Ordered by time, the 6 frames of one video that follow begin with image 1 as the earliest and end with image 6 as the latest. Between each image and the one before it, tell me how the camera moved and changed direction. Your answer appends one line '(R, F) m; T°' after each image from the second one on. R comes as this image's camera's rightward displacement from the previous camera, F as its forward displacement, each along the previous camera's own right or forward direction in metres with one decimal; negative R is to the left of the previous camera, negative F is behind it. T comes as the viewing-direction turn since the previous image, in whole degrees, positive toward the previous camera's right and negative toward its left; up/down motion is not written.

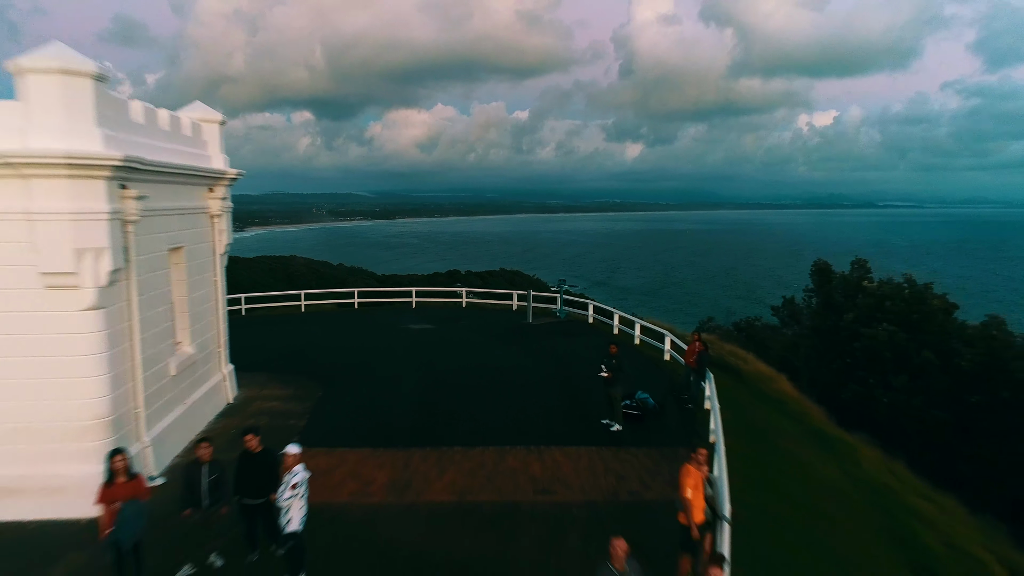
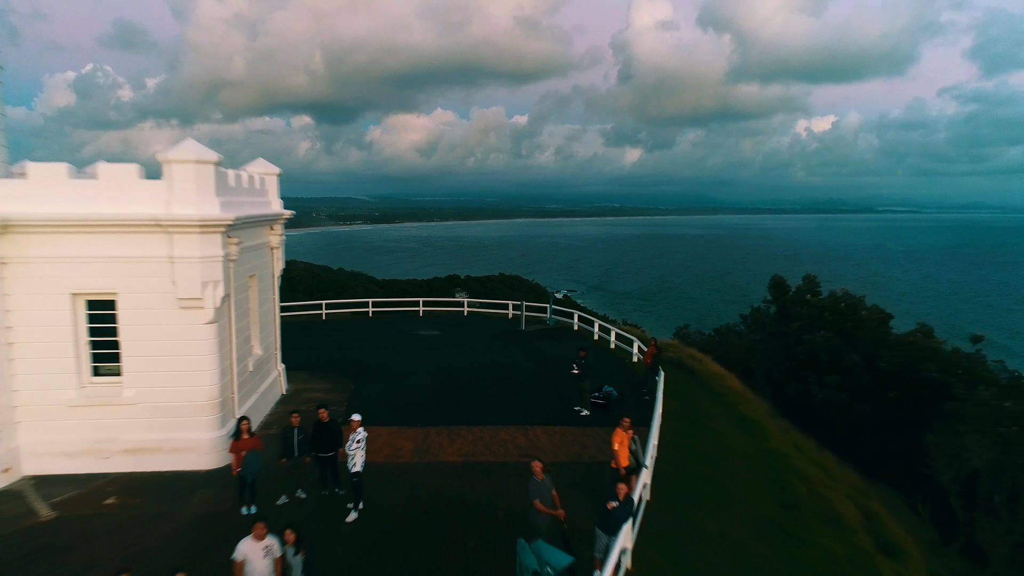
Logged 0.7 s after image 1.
(+0.1, -2.3) m; 0°
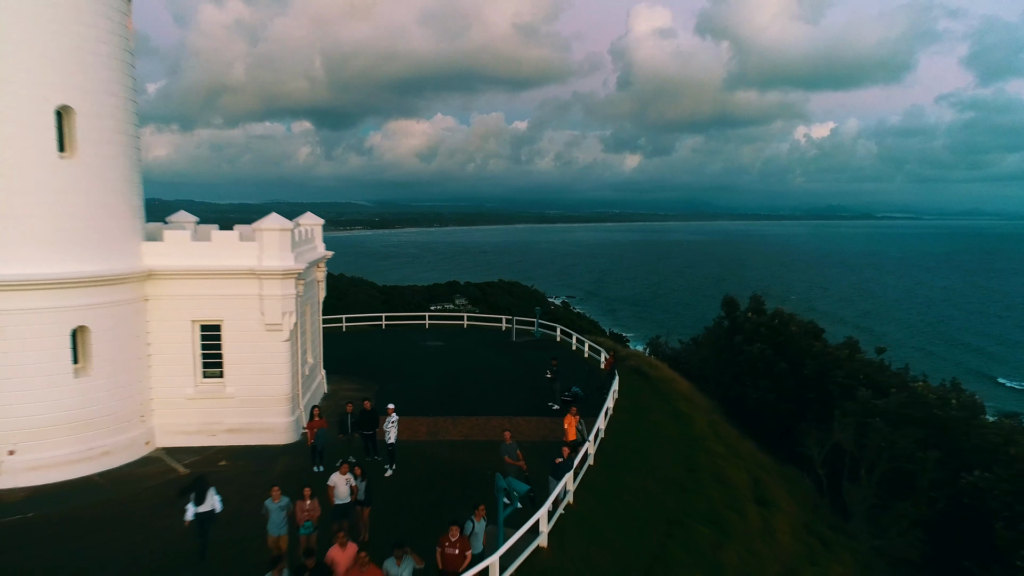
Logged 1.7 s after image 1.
(+0.2, -3.2) m; 0°
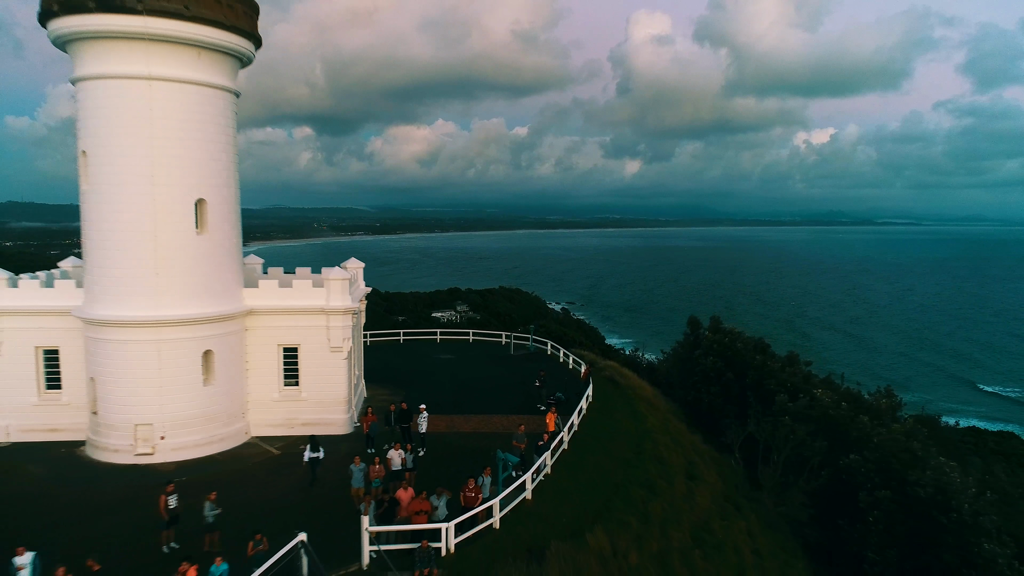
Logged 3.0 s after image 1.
(+0.1, -4.0) m; 0°
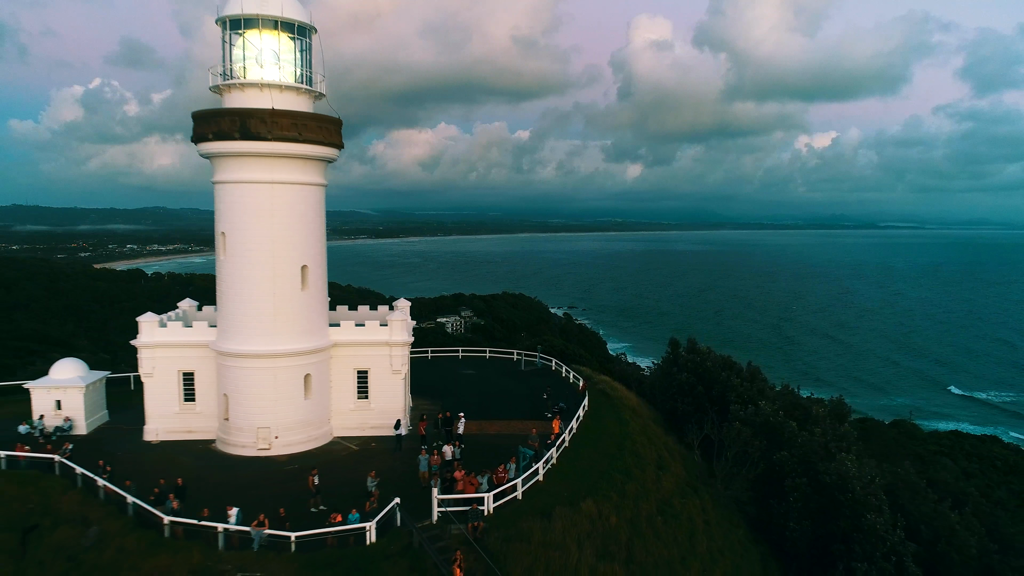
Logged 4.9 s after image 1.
(-0.4, -5.0) m; 0°
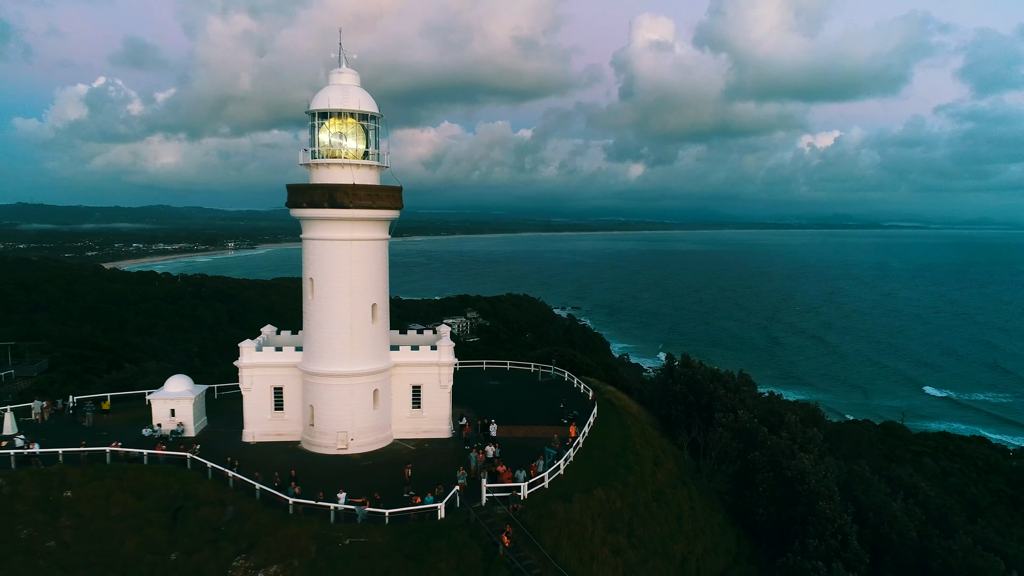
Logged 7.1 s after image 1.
(-0.9, -4.7) m; 0°
